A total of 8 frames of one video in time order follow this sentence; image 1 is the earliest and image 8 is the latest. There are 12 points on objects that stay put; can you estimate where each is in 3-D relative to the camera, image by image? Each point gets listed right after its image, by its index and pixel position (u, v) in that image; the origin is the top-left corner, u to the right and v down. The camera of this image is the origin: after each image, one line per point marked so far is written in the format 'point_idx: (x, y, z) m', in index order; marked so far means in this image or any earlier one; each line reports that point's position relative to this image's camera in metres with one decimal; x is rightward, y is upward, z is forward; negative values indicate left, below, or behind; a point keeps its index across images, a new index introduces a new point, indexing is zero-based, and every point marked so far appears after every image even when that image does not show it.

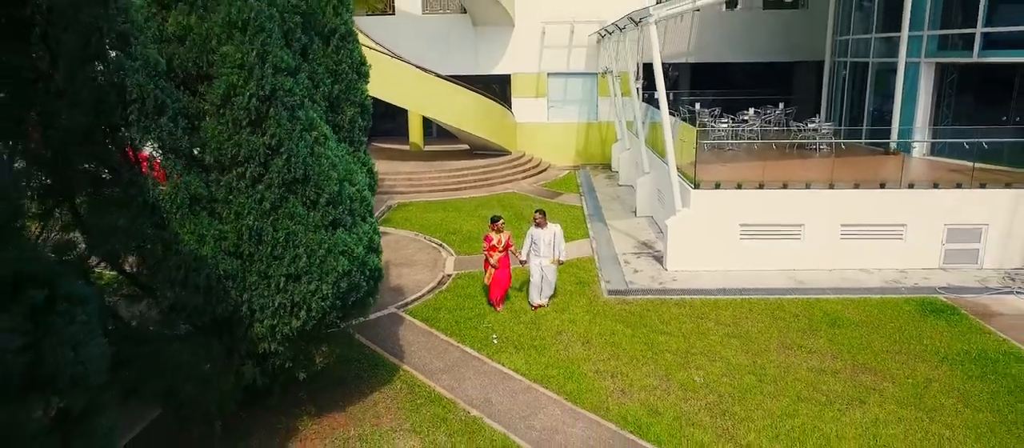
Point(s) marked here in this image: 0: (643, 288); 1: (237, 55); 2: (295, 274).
0: (+1.8, -0.9, +8.4) m
1: (-1.8, +1.1, +4.0) m
2: (-1.5, -0.3, +4.3) m
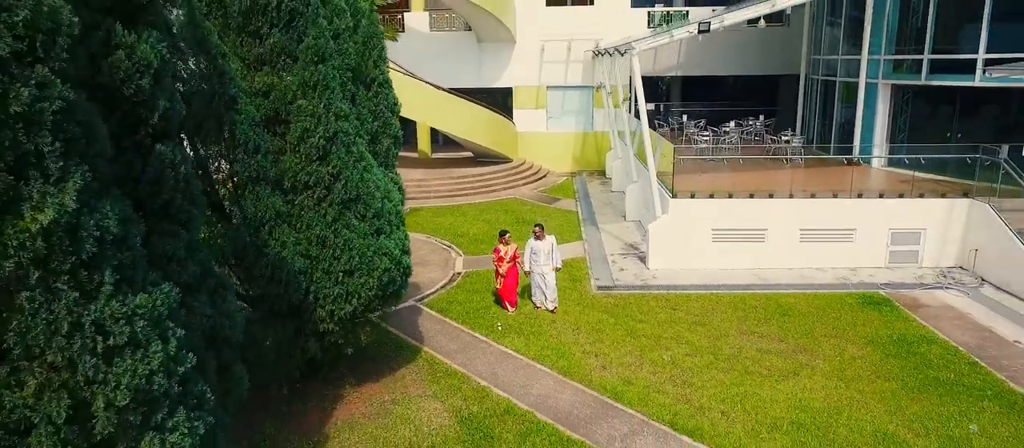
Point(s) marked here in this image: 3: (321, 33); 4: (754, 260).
0: (+1.8, -0.9, +9.7) m
1: (-1.8, +1.0, +5.3) m
2: (-1.5, -0.4, +5.6) m
3: (-1.7, +1.7, +5.4) m
4: (+4.1, -0.6, +10.3) m
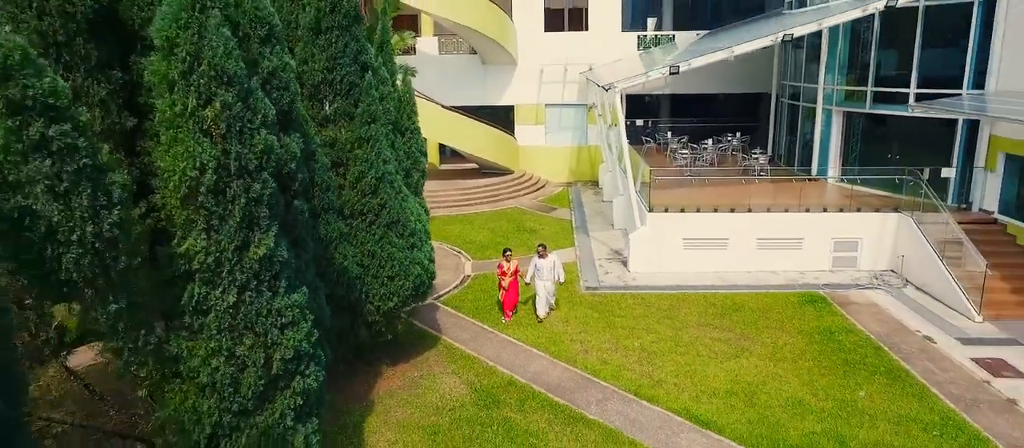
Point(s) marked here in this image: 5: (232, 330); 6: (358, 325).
0: (+1.9, -1.1, +11.6) m
1: (-1.8, +0.8, +7.2) m
2: (-1.5, -0.6, +7.5) m
3: (-1.7, +1.5, +7.3) m
4: (+4.1, -0.8, +12.1) m
5: (-1.9, -0.7, +4.2) m
6: (-1.9, -1.3, +7.5) m
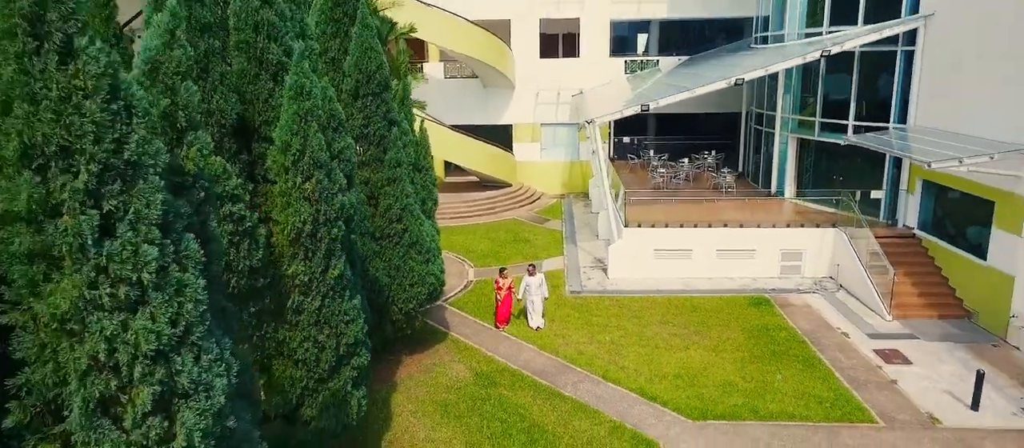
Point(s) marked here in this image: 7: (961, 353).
0: (+1.8, -1.4, +13.7) m
1: (-1.9, +0.5, +9.3) m
2: (-1.6, -0.9, +9.6) m
3: (-1.8, +1.2, +9.4) m
4: (+4.0, -1.1, +14.2) m
5: (-2.0, -1.0, +6.3) m
6: (-2.0, -1.6, +9.7) m
7: (+7.5, -2.1, +10.2) m
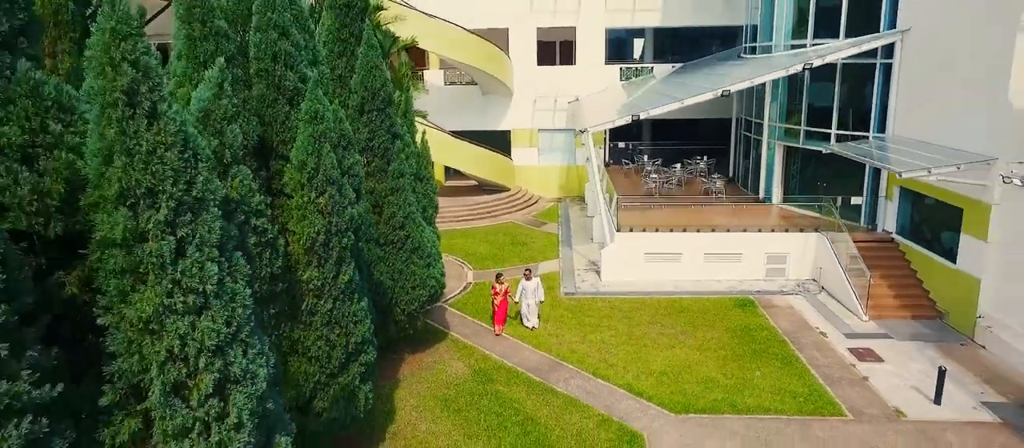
0: (+1.7, -1.6, +14.3) m
1: (-1.9, +0.4, +10.0) m
2: (-1.6, -1.0, +10.3) m
3: (-1.8, +1.1, +10.0) m
4: (+3.9, -1.2, +14.9) m
5: (-2.1, -1.1, +6.9) m
6: (-2.1, -1.7, +10.3) m
7: (+7.4, -2.3, +10.8) m
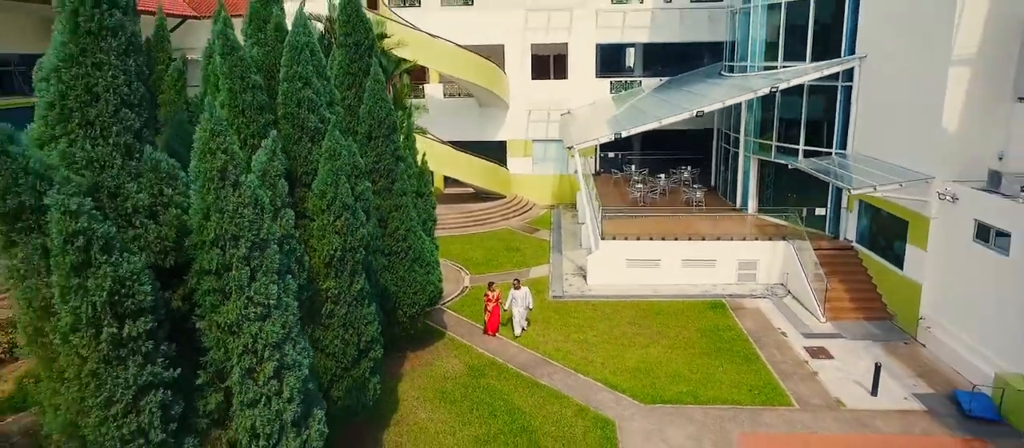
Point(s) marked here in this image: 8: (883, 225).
0: (+1.5, -1.8, +15.6) m
1: (-2.1, +0.2, +11.3) m
2: (-1.8, -1.3, +11.6) m
3: (-2.0, +0.8, +11.4) m
4: (+3.8, -1.5, +16.2) m
5: (-2.3, -1.4, +8.2) m
6: (-2.3, -1.9, +11.6) m
7: (+7.2, -2.5, +12.1) m
8: (+8.6, 0.0, +14.1) m
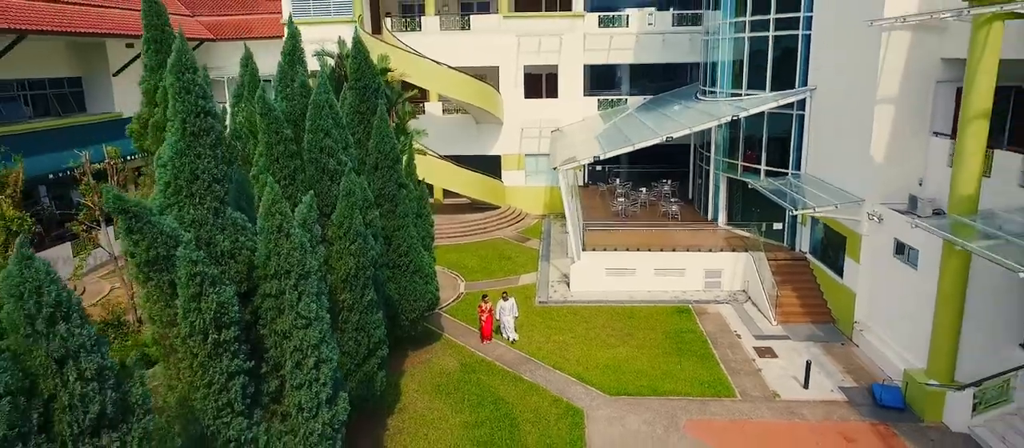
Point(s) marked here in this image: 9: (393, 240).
0: (+1.2, -2.2, +17.5) m
1: (-2.4, -0.2, +13.1) m
2: (-2.1, -1.6, +13.4) m
3: (-2.3, +0.4, +13.2) m
4: (+3.5, -1.8, +18.0) m
5: (-2.6, -1.7, +10.1) m
6: (-2.6, -2.3, +13.5) m
7: (+6.9, -2.9, +14.0) m
8: (+8.3, -0.4, +15.9) m
9: (-2.7, -0.4, +13.1) m
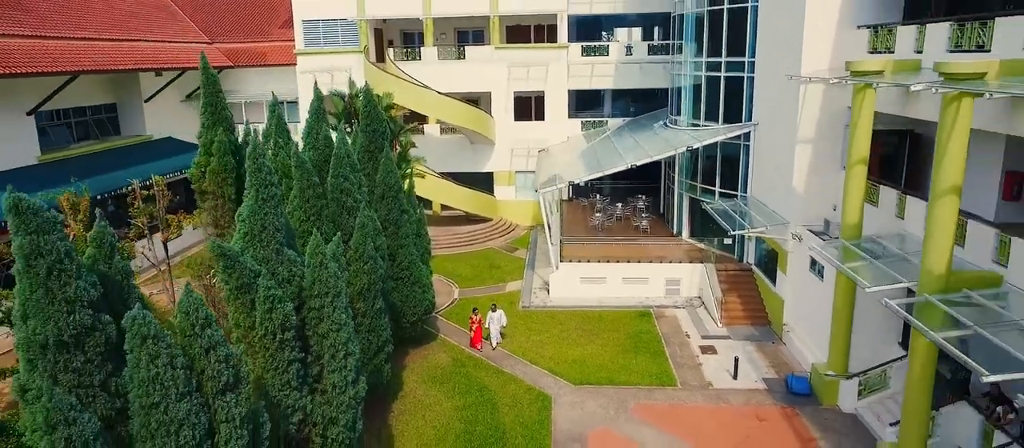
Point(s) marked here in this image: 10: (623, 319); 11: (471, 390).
0: (+0.8, -2.7, +20.2) m
1: (-2.9, -0.7, +15.9) m
2: (-2.6, -2.2, +16.2) m
3: (-2.8, -0.1, +16.0) m
4: (+3.0, -2.3, +20.7) m
5: (-3.0, -2.3, +12.8) m
6: (-3.0, -2.8, +16.2) m
7: (+6.5, -3.4, +16.7) m
8: (+7.8, -0.9, +18.6) m
9: (-3.1, -0.9, +15.9) m
10: (+3.4, -2.9, +18.9) m
11: (-1.0, -4.1, +14.9) m
